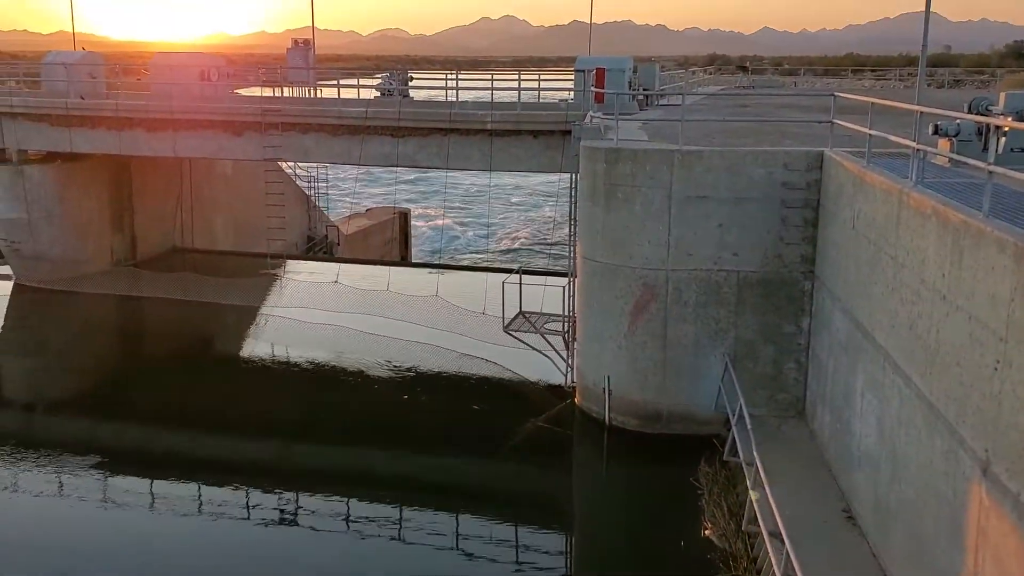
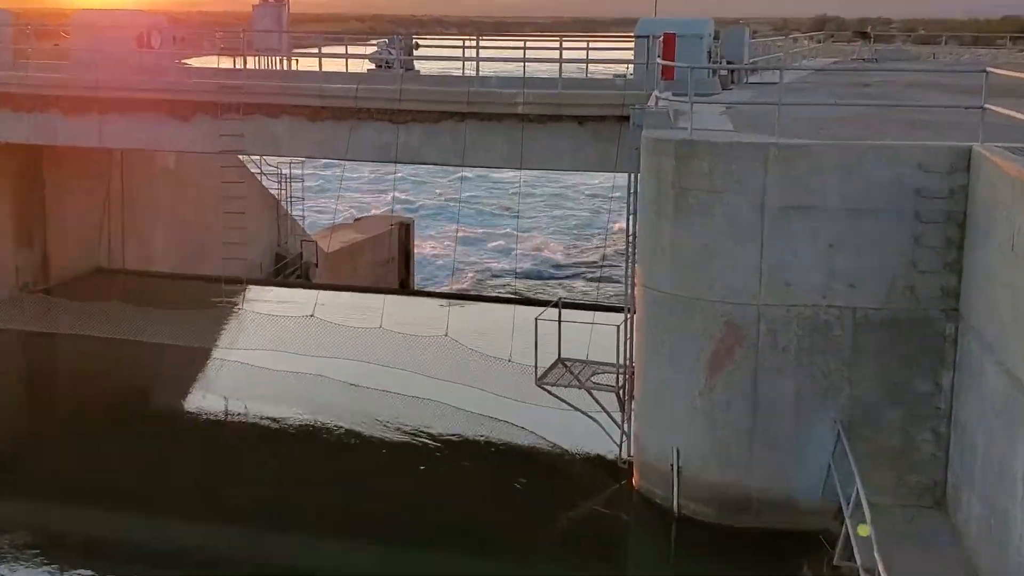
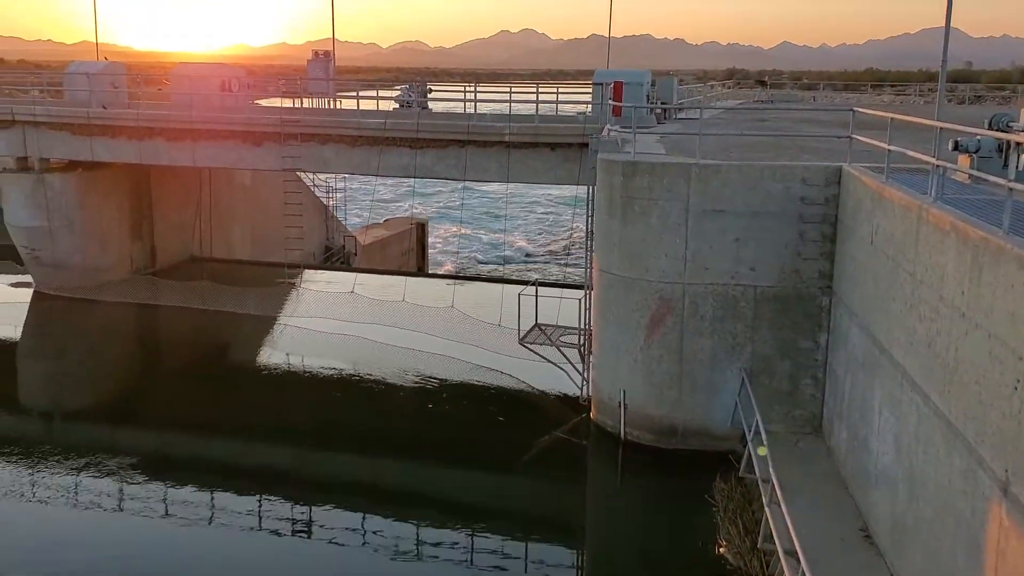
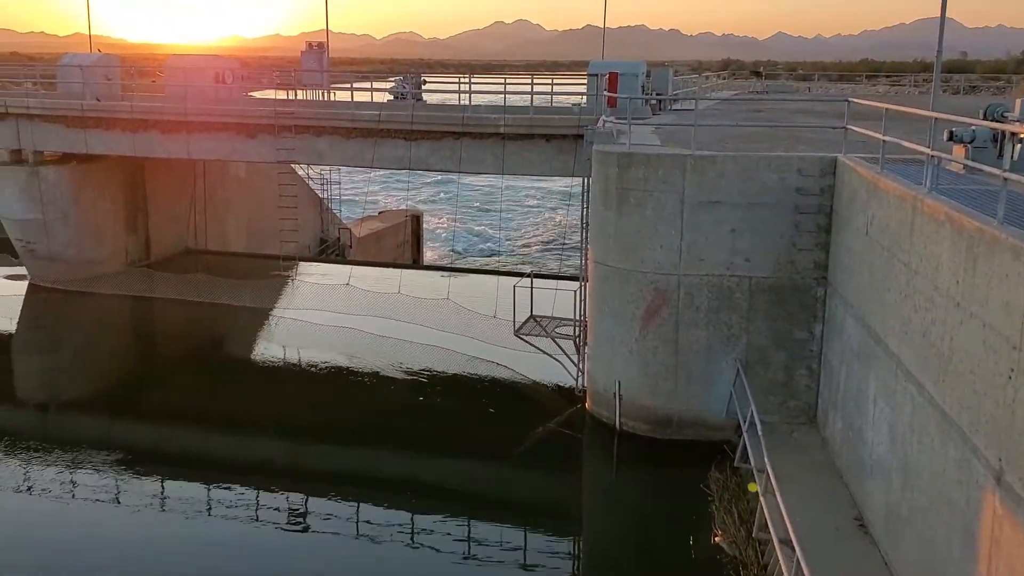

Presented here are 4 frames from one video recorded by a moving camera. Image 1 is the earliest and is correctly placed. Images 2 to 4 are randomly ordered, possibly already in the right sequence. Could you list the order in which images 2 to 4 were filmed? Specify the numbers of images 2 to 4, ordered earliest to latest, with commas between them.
4, 3, 2
